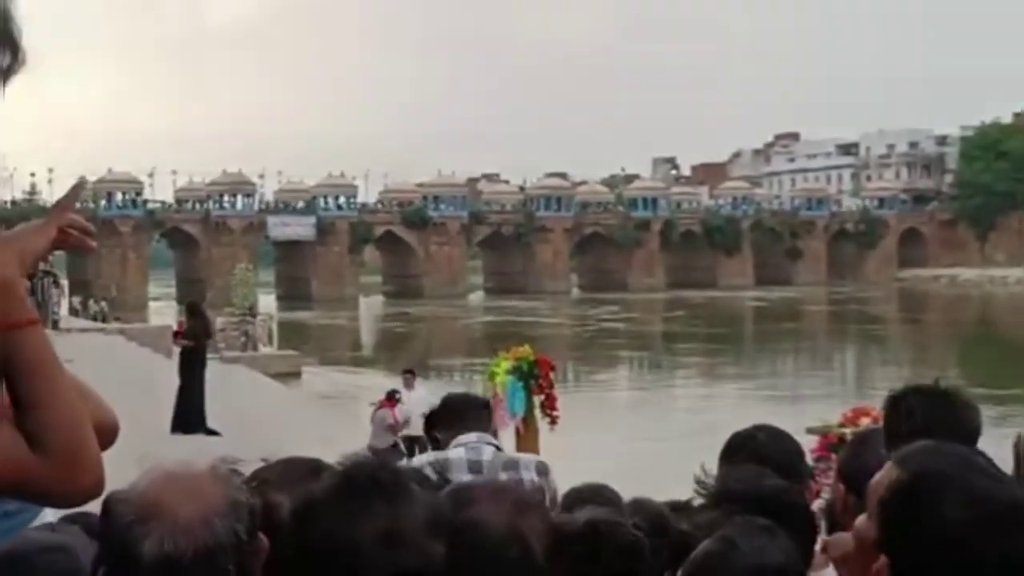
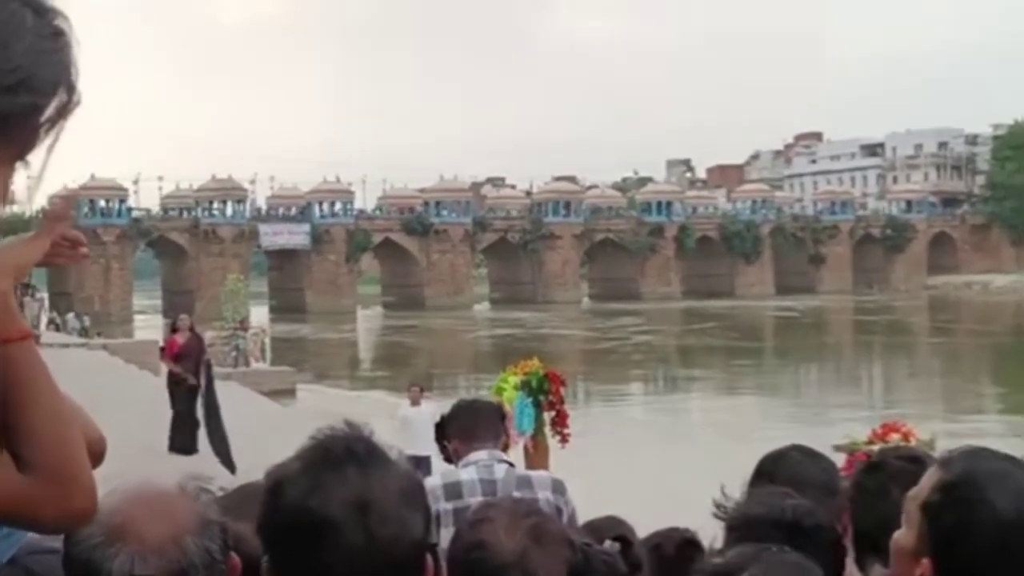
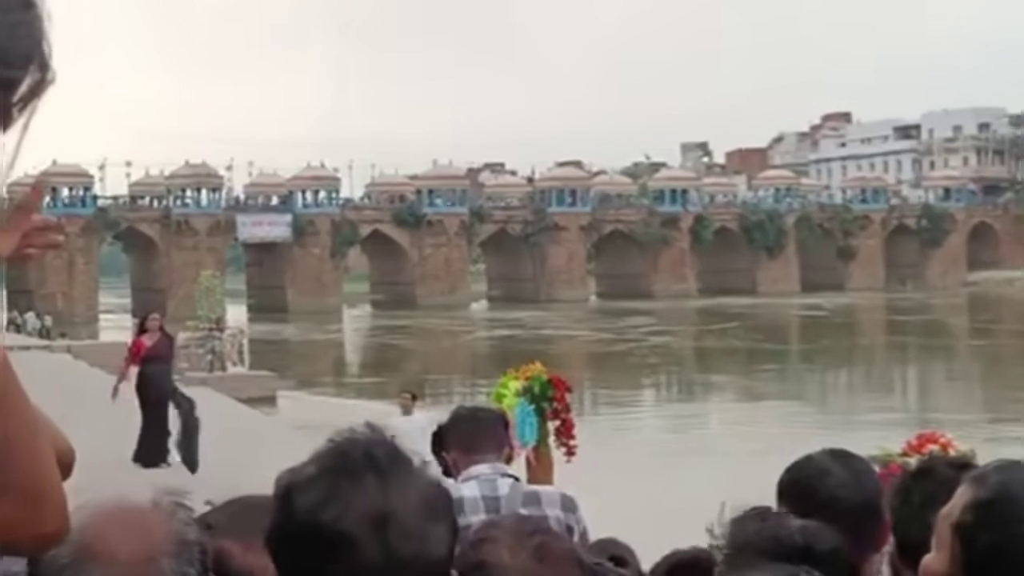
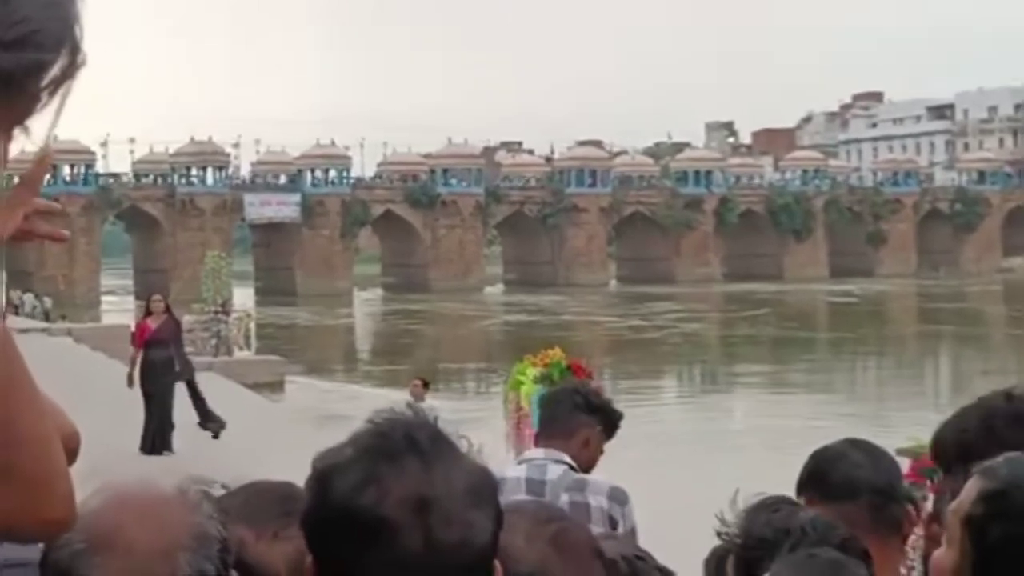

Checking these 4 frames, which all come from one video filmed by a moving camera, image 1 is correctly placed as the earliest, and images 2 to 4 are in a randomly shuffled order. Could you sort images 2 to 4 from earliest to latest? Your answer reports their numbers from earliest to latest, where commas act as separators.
2, 3, 4
